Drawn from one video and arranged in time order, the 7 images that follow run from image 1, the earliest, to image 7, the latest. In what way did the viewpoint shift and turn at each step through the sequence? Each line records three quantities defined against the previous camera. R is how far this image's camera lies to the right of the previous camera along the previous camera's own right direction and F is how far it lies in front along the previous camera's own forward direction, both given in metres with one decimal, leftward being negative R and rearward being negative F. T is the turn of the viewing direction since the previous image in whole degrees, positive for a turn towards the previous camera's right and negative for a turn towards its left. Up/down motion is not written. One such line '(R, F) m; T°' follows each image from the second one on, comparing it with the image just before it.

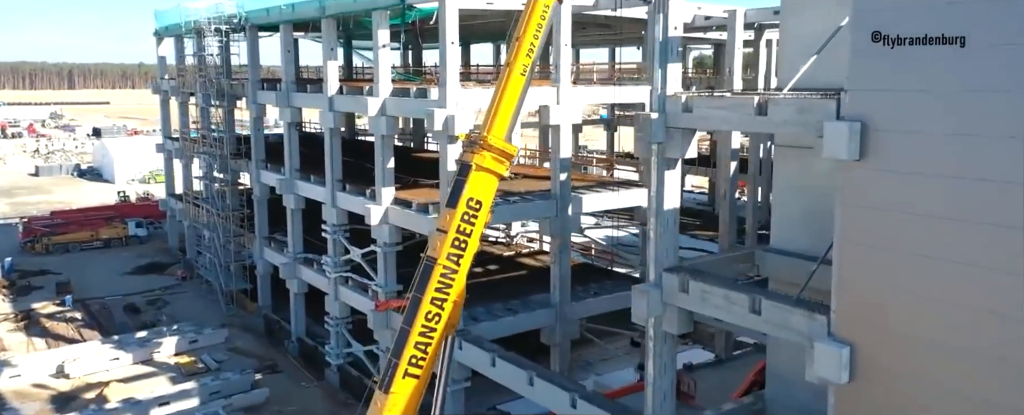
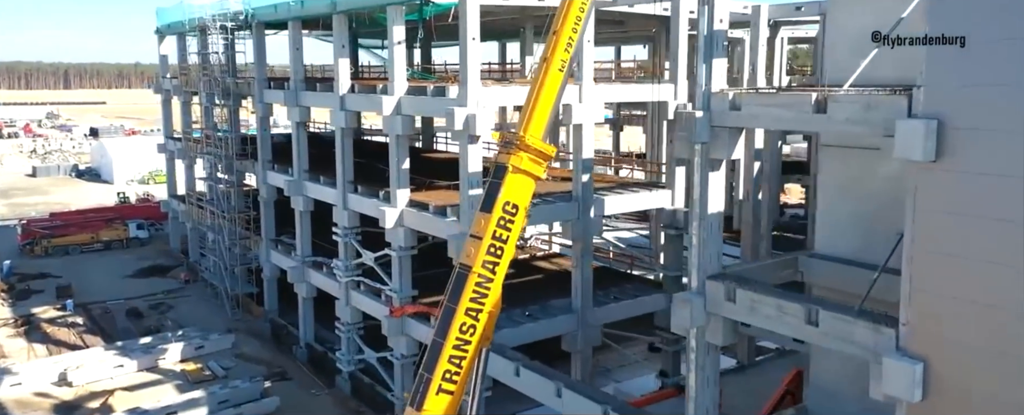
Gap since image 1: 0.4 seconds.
(-0.5, +0.7) m; 0°
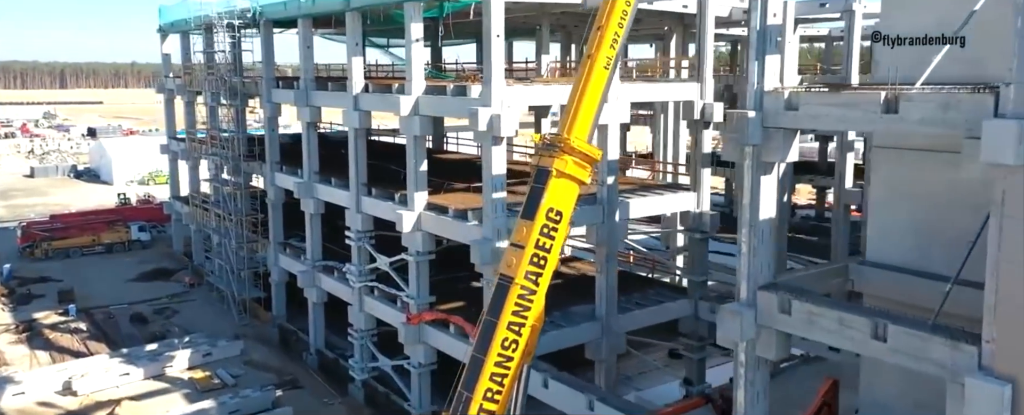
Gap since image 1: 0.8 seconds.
(-0.5, +0.7) m; 0°
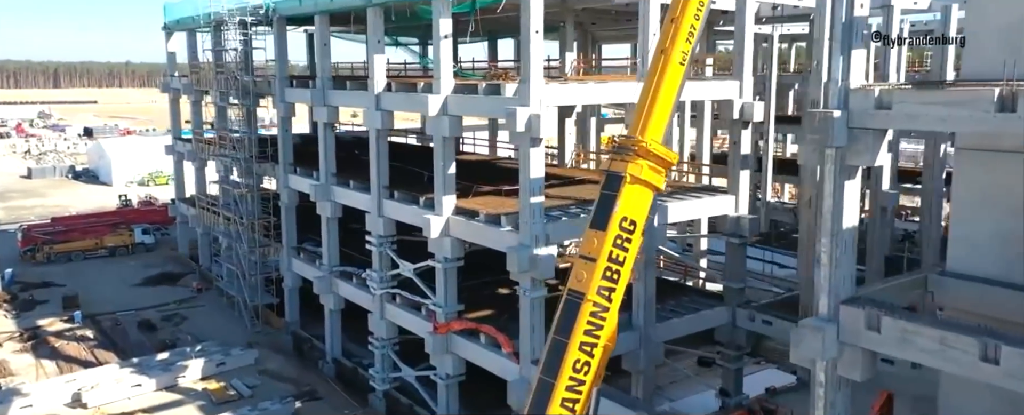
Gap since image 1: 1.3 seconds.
(-0.8, +0.8) m; 0°
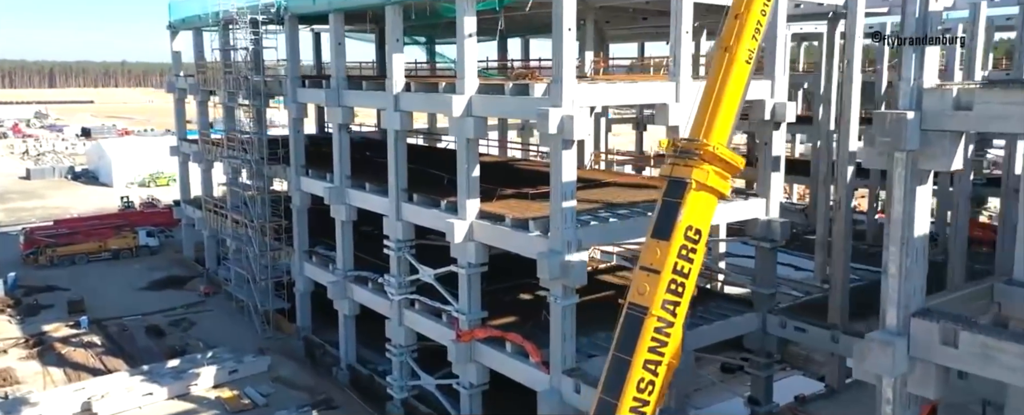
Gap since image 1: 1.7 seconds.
(-0.6, +0.6) m; 0°
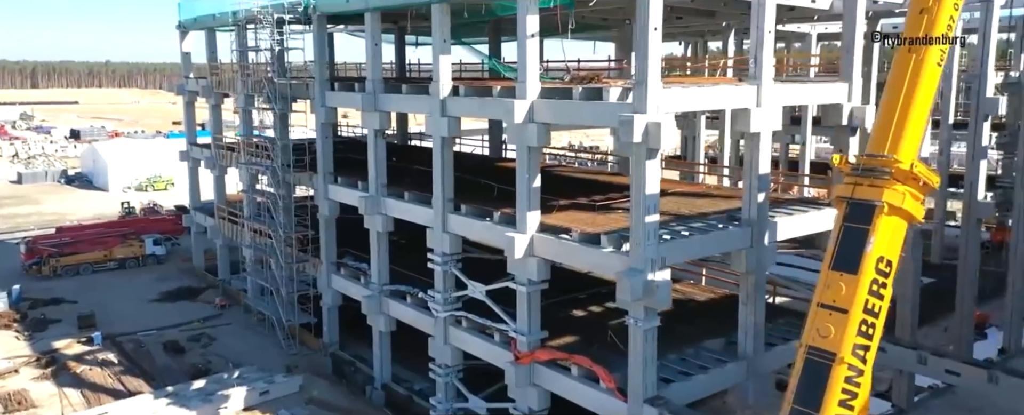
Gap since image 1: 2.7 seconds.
(-1.5, +1.2) m; +1°
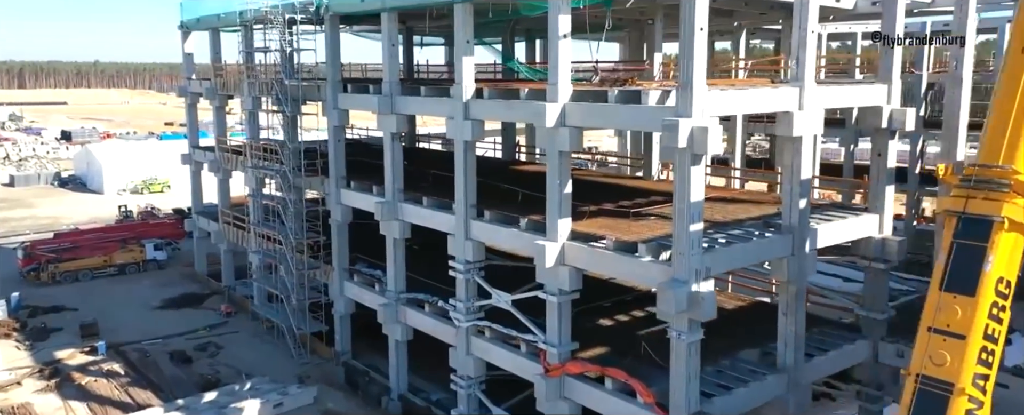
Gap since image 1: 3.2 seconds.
(-0.7, +0.6) m; +1°
